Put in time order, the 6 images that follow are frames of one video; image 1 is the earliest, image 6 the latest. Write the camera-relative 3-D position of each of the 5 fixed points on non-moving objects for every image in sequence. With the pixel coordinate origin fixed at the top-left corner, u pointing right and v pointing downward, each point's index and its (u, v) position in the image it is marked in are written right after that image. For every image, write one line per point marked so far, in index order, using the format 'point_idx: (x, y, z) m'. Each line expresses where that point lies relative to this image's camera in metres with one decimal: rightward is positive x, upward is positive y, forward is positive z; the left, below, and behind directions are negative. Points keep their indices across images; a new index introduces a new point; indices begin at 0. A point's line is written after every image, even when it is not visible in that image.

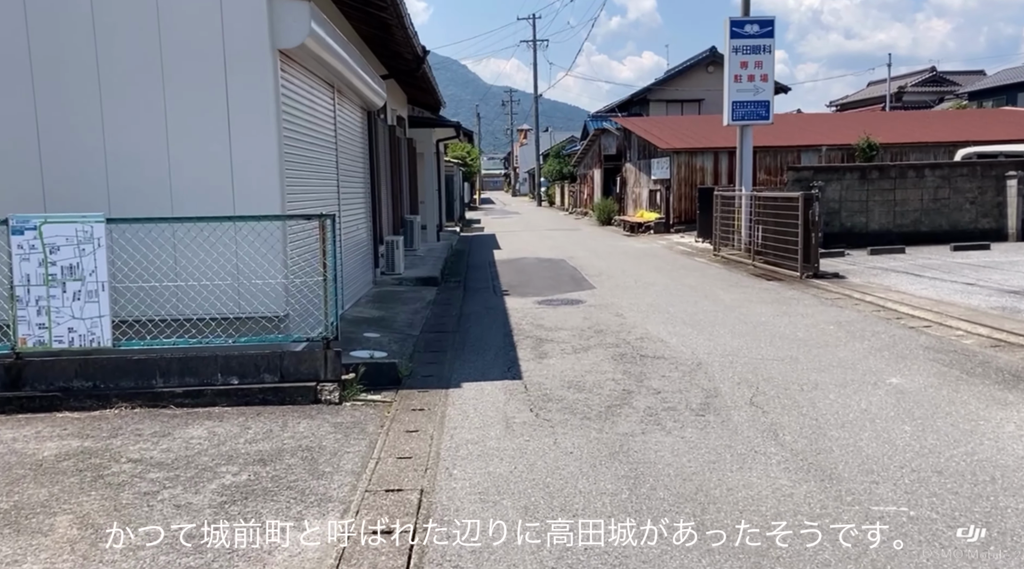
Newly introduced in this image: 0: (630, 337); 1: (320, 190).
0: (+1.1, -0.5, +7.8) m
1: (-2.0, +0.9, +8.0) m
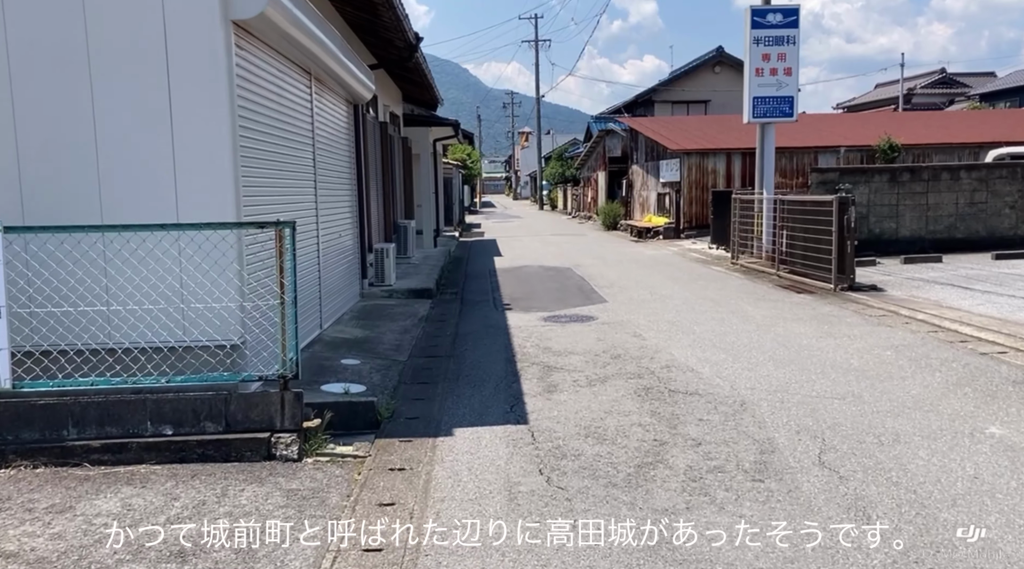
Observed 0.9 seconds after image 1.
0: (+1.2, -0.7, +6.7) m
1: (-1.9, +0.8, +6.9) m
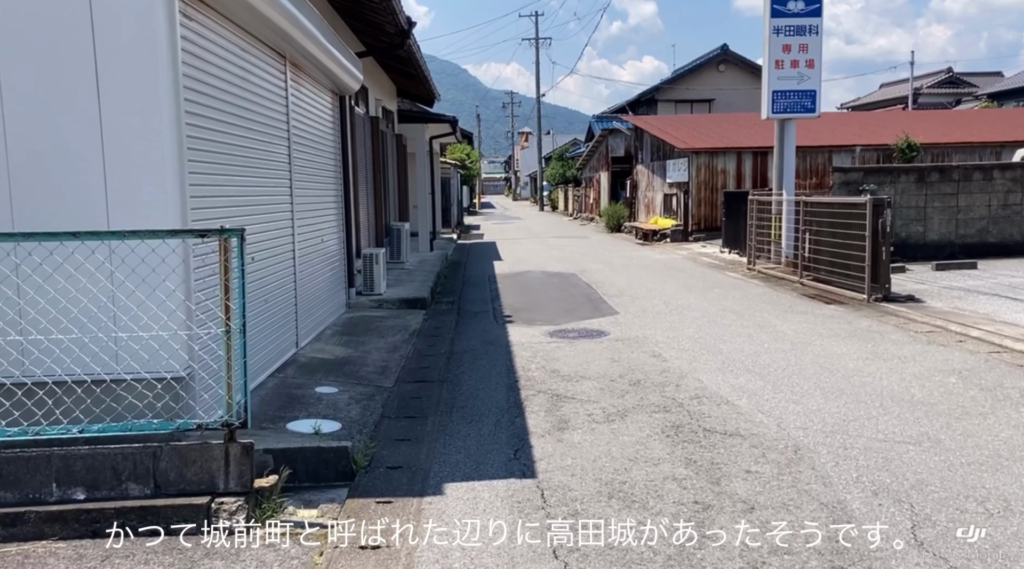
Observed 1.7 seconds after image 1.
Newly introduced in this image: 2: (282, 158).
0: (+1.2, -0.8, +5.7) m
1: (-1.9, +0.7, +5.9) m
2: (-2.0, +1.1, +6.9) m
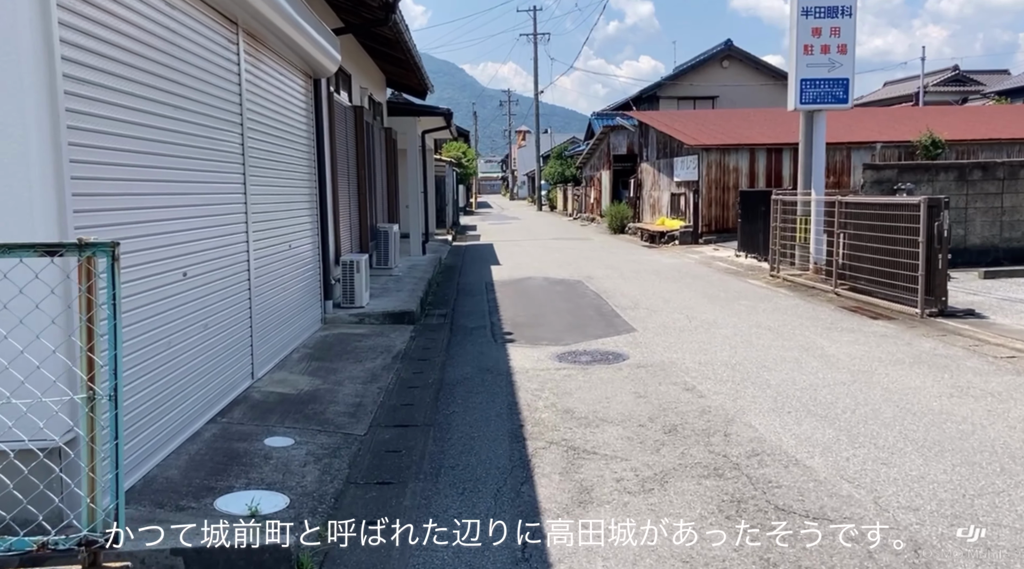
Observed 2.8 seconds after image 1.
0: (+1.2, -0.9, +4.4) m
1: (-1.9, +0.5, +4.6) m
2: (-1.9, +1.0, +5.6) m
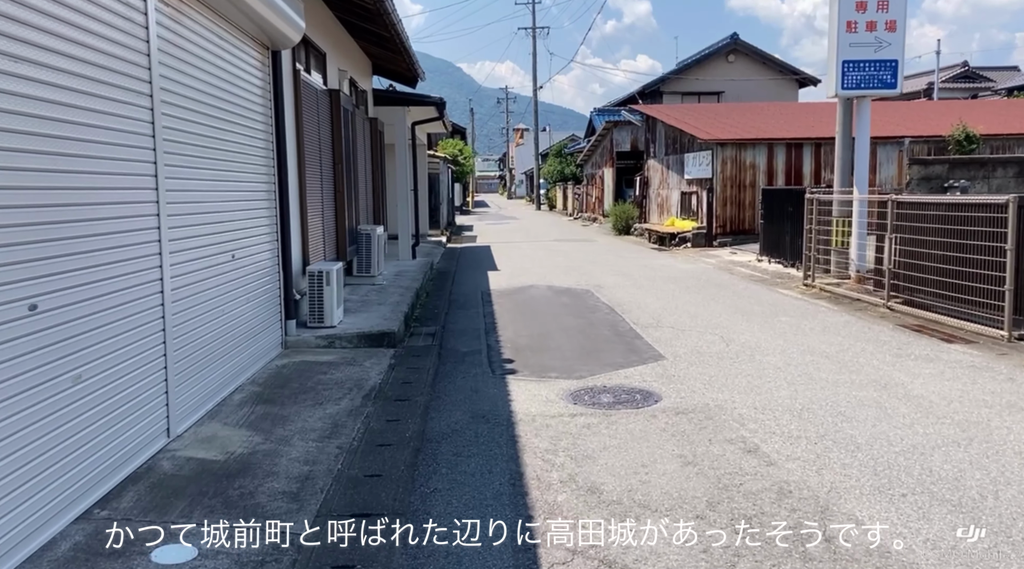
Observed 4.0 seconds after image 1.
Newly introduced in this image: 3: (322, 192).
0: (+1.2, -1.1, +3.0) m
1: (-1.9, +0.4, +3.1) m
2: (-1.9, +0.8, +4.1) m
3: (-2.1, +1.0, +9.0) m
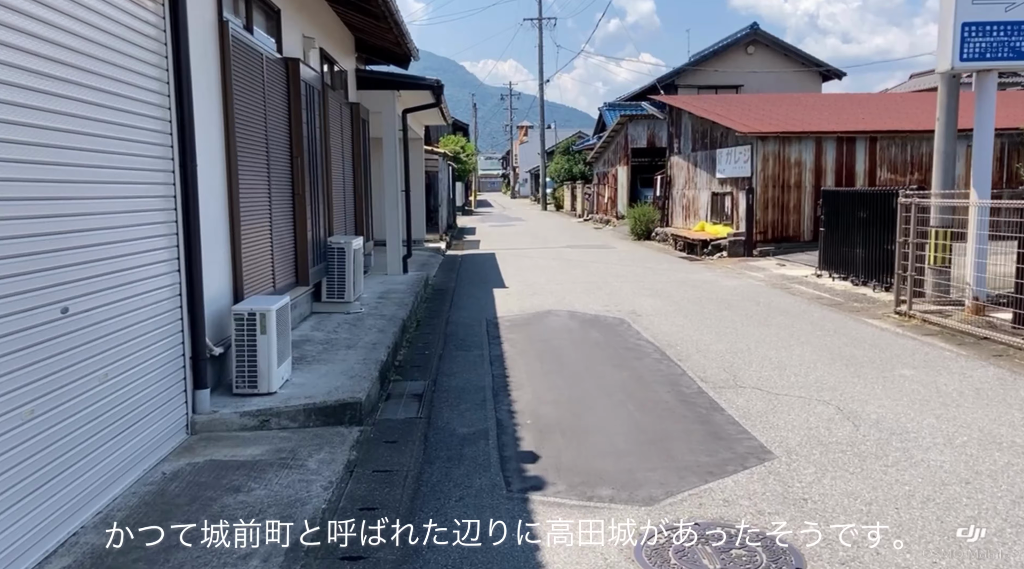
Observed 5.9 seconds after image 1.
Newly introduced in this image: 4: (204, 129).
0: (+1.4, -1.4, +0.5) m
1: (-1.7, +0.1, +0.7) m
2: (-1.8, +0.5, +1.7) m
3: (-2.0, +0.7, +6.6) m
4: (-2.0, +1.0, +5.2) m
